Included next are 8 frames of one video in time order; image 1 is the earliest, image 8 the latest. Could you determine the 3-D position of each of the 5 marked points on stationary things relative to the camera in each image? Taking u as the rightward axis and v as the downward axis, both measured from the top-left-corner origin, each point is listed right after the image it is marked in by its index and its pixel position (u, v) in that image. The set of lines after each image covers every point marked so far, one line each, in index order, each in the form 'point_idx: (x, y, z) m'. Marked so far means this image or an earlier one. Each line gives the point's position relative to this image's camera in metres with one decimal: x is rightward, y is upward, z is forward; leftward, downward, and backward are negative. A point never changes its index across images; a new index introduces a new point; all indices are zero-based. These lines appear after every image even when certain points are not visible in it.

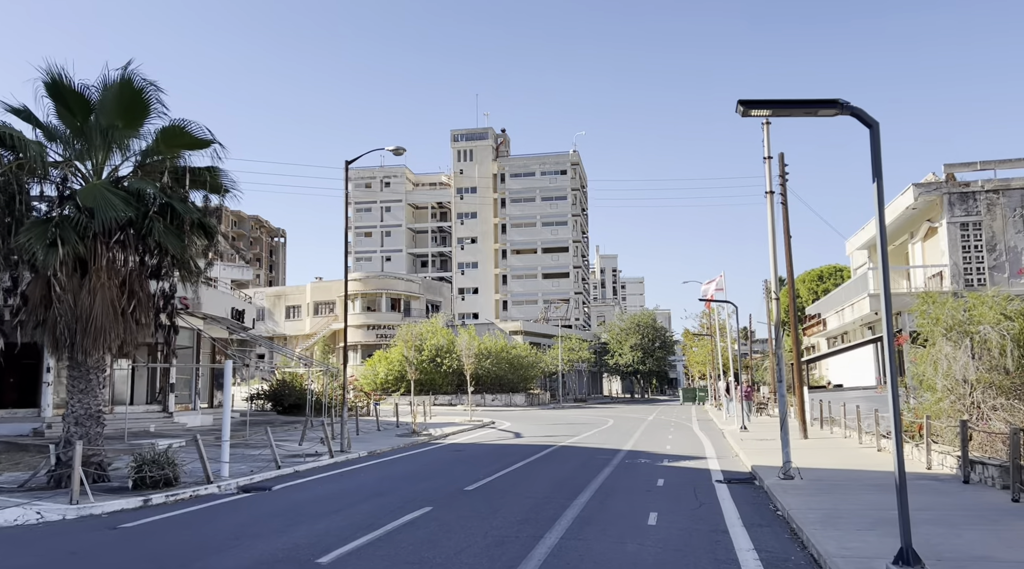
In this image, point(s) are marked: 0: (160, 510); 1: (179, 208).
0: (-5.6, -3.6, +12.2) m
1: (-6.5, +1.5, +15.0) m
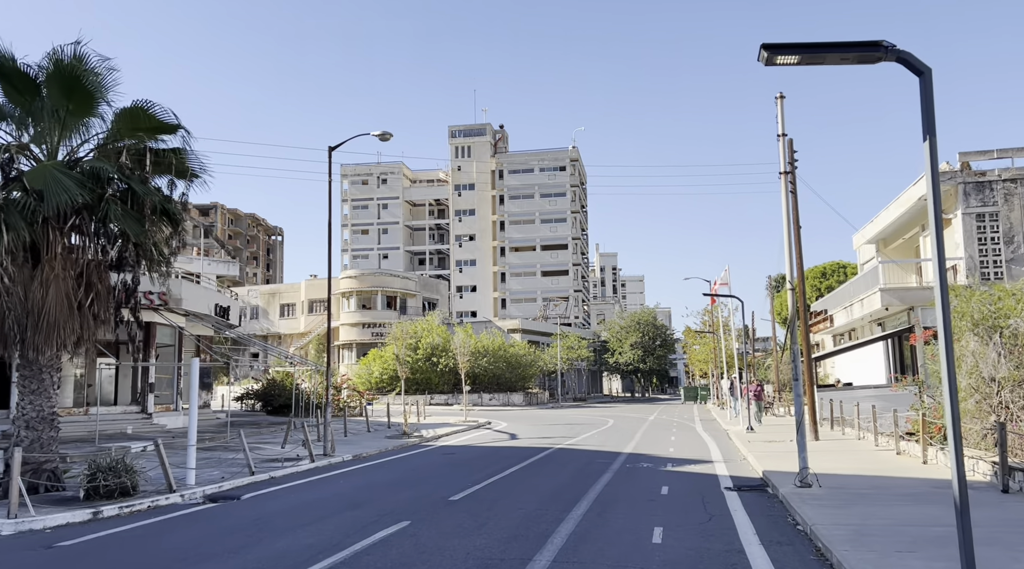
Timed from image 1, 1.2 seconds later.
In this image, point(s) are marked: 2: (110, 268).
0: (-5.8, -3.4, +11.0) m
1: (-6.6, +1.7, +13.7) m
2: (-7.5, +0.3, +14.3) m
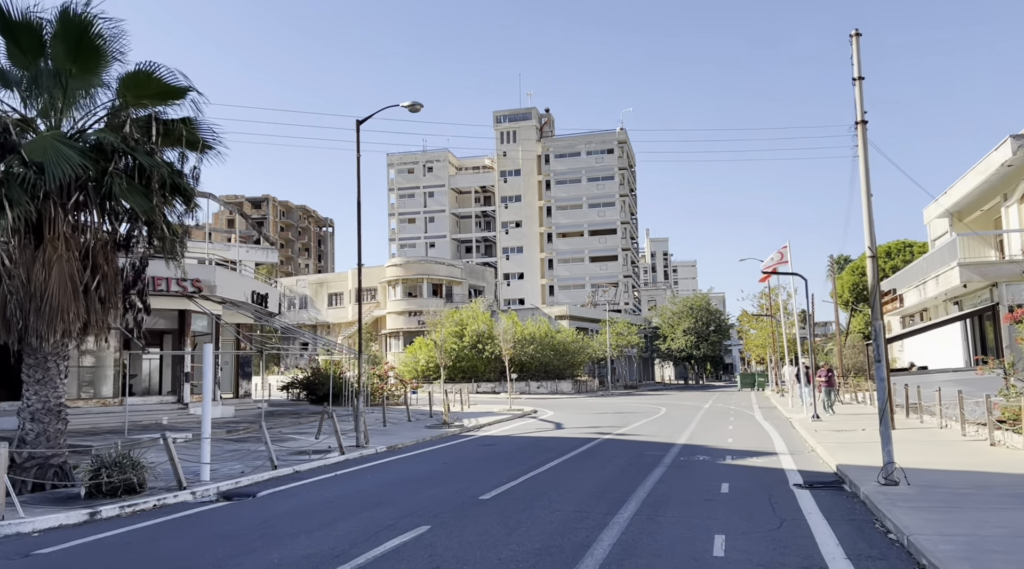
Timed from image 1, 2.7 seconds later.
0: (-5.3, -3.1, +10.0) m
1: (-6.1, +2.0, +12.7) m
2: (-6.8, +0.6, +13.4) m
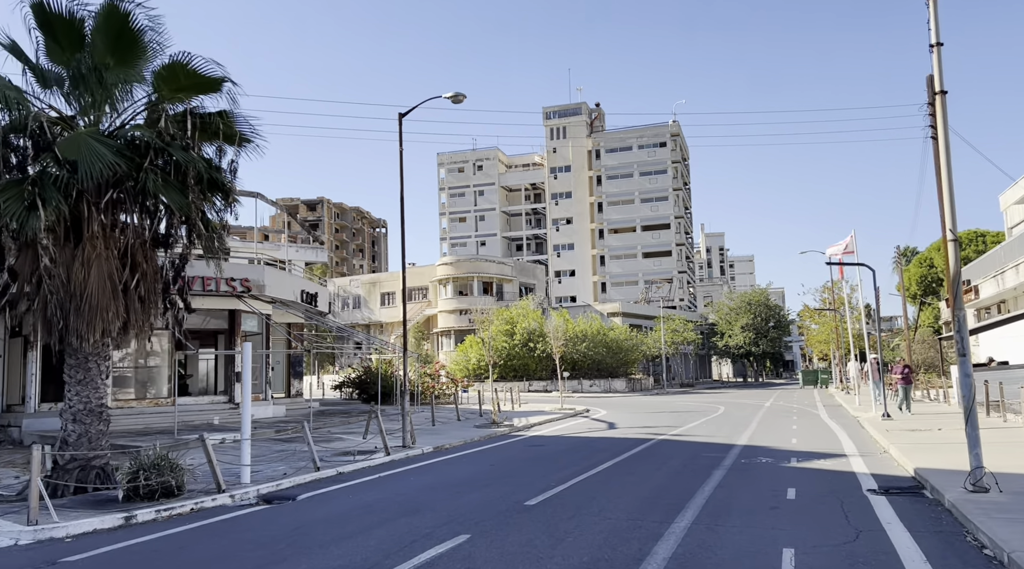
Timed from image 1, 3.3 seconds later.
0: (-4.7, -3.1, +9.7) m
1: (-5.4, +2.1, +12.5) m
2: (-6.1, +0.6, +13.2) m
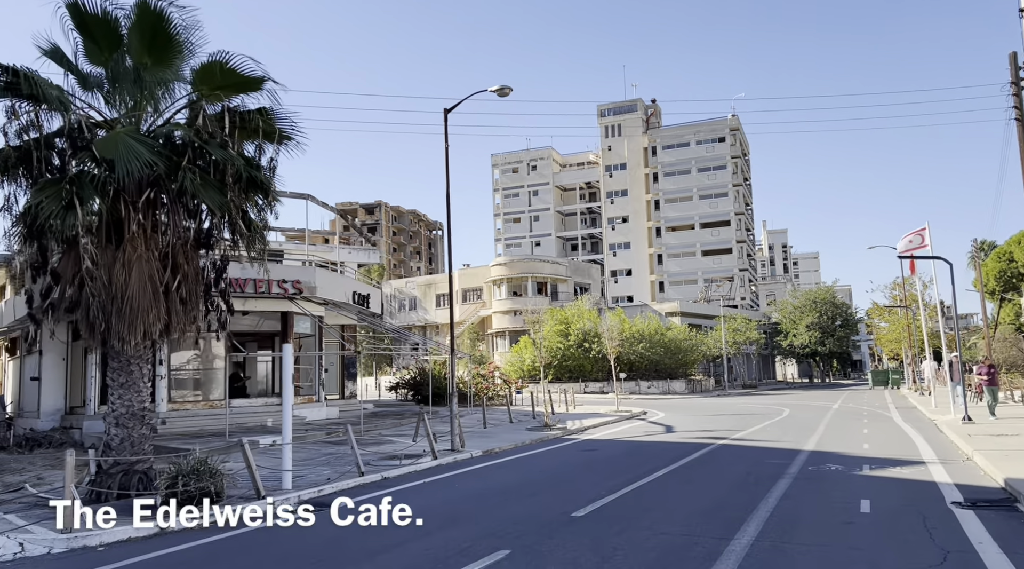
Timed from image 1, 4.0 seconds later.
0: (-4.1, -3.1, +9.4) m
1: (-4.7, +2.0, +12.2) m
2: (-5.3, +0.6, +13.0) m
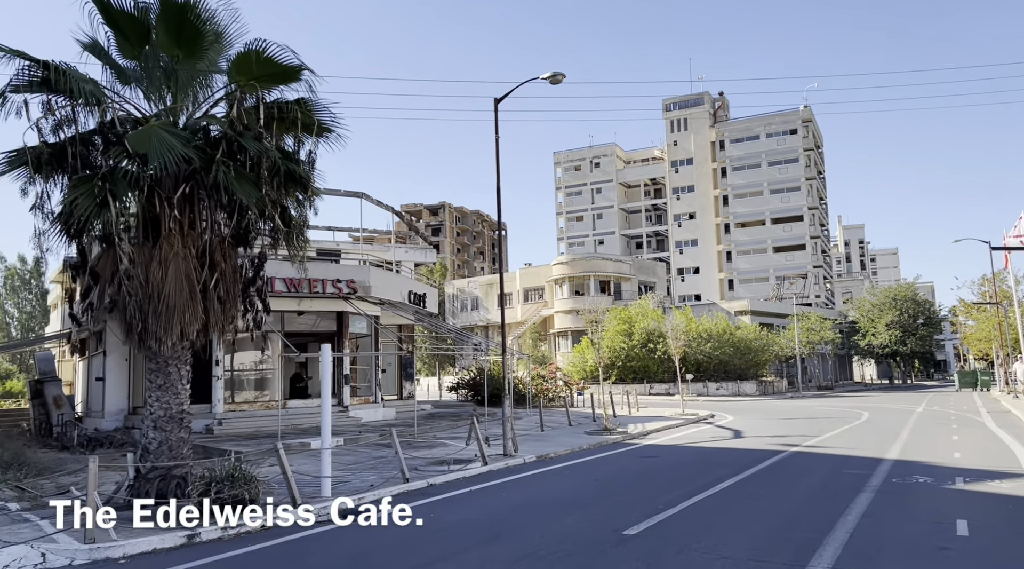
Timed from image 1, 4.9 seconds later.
0: (-3.6, -3.1, +8.9) m
1: (-3.9, +2.1, +11.8) m
2: (-4.5, +0.6, +12.5) m
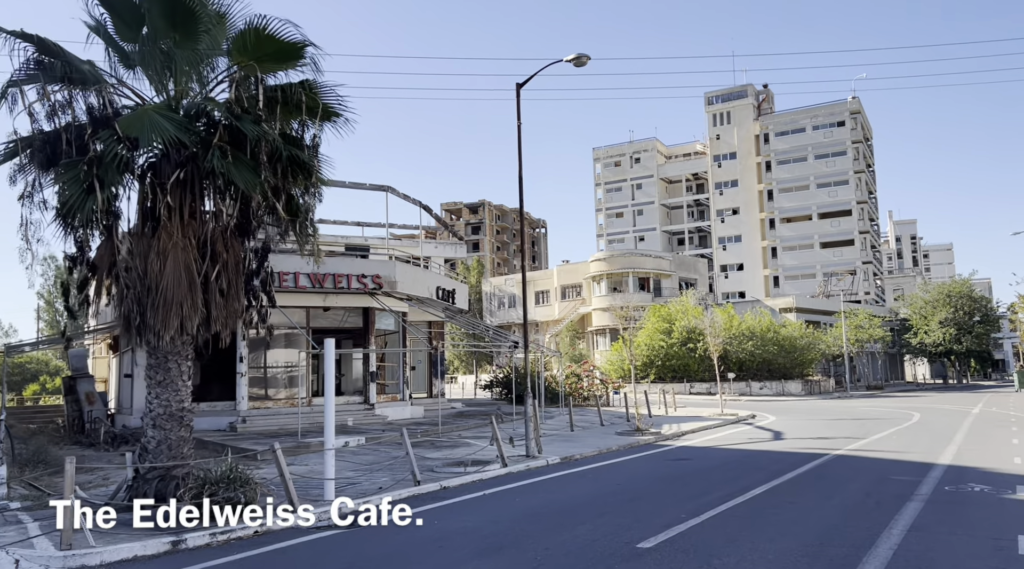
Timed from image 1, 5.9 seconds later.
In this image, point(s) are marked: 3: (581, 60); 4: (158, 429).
0: (-3.6, -3.0, +8.4) m
1: (-3.8, +2.2, +11.2) m
2: (-4.3, +0.8, +12.0) m
3: (+1.5, +4.7, +16.2) m
4: (-5.2, -2.1, +11.4) m
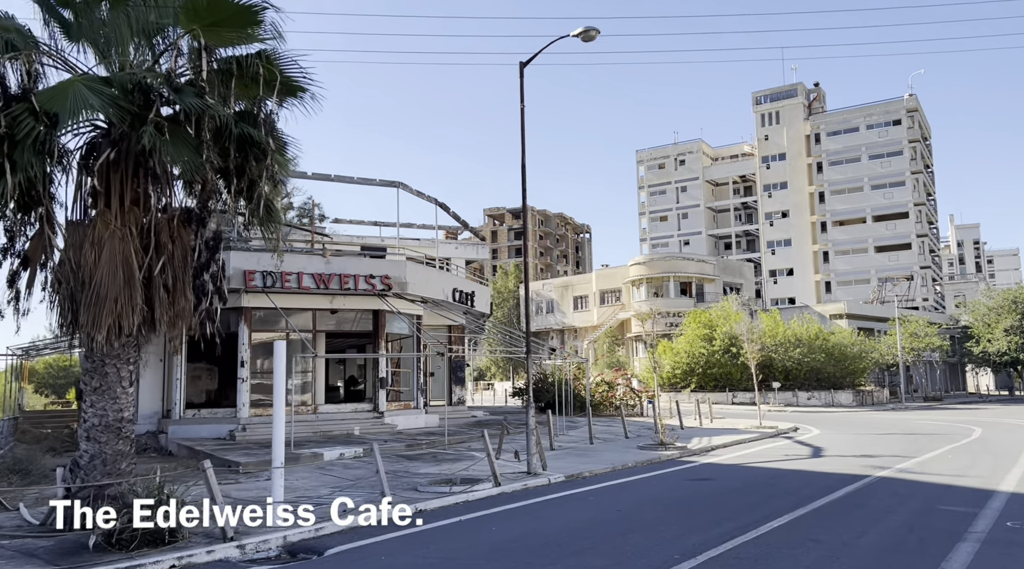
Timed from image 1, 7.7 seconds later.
0: (-4.1, -2.9, +7.0) m
1: (-4.1, +2.3, +9.9) m
2: (-4.5, +0.8, +10.8) m
3: (+1.5, +4.7, +14.7) m
4: (-5.5, -2.0, +10.2) m
